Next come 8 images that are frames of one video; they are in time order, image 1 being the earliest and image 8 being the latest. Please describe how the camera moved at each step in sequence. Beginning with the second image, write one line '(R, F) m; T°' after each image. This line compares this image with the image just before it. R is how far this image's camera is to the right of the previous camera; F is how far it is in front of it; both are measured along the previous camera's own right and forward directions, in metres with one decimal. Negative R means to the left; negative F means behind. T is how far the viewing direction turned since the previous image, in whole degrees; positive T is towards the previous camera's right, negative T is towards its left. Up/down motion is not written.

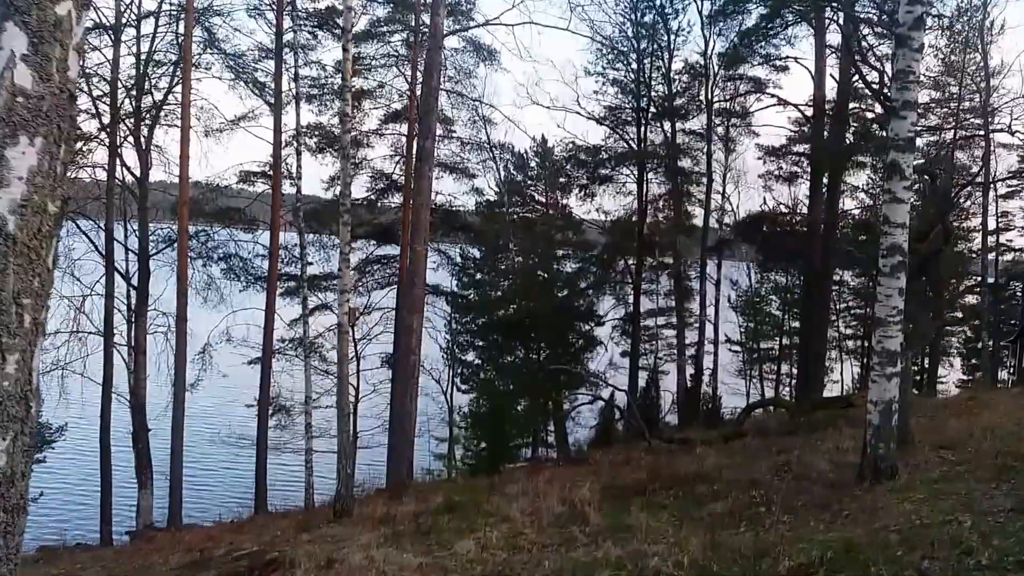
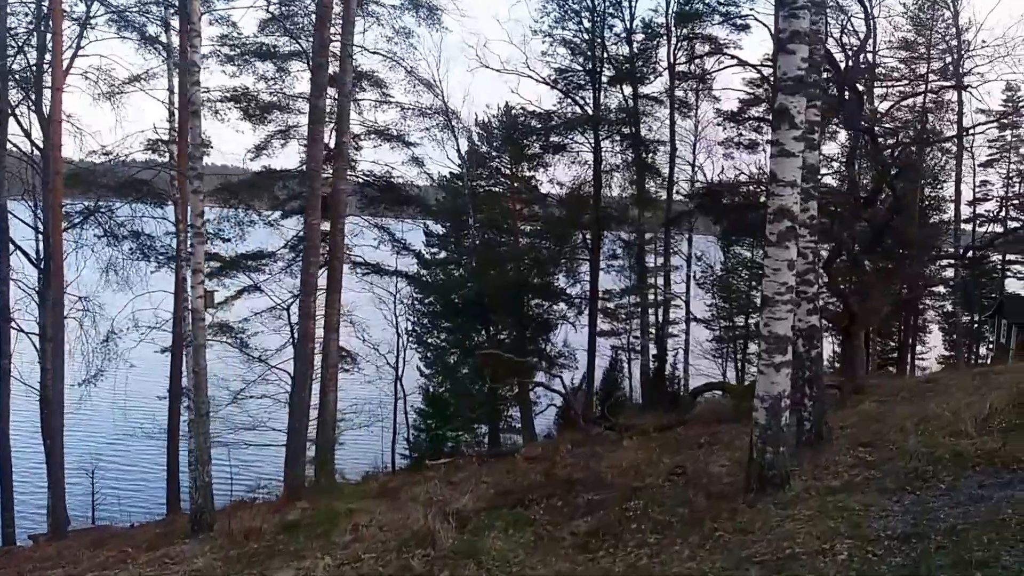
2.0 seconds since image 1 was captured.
(+1.3, +1.3) m; 0°
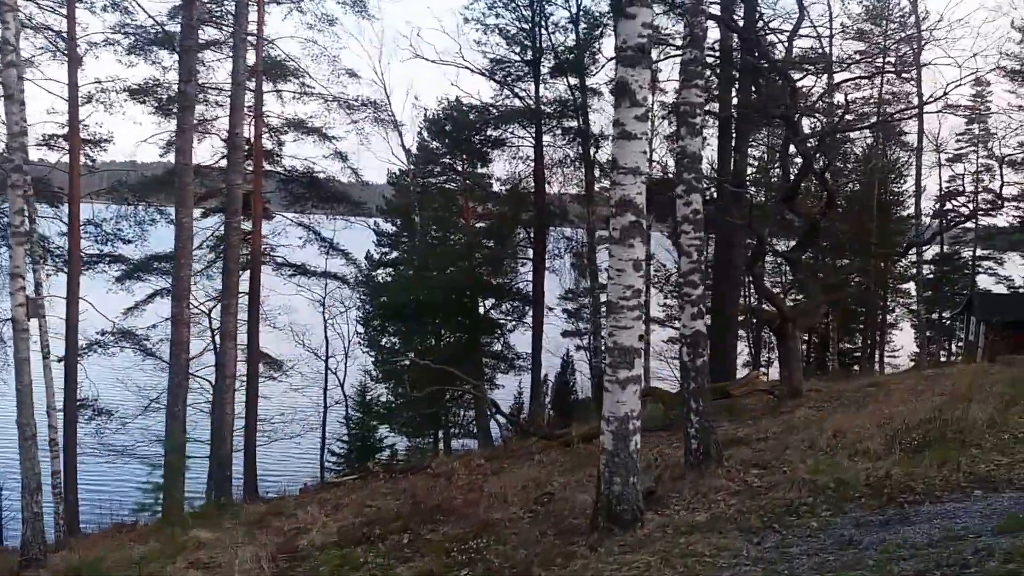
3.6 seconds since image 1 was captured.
(+1.1, +0.9) m; +1°
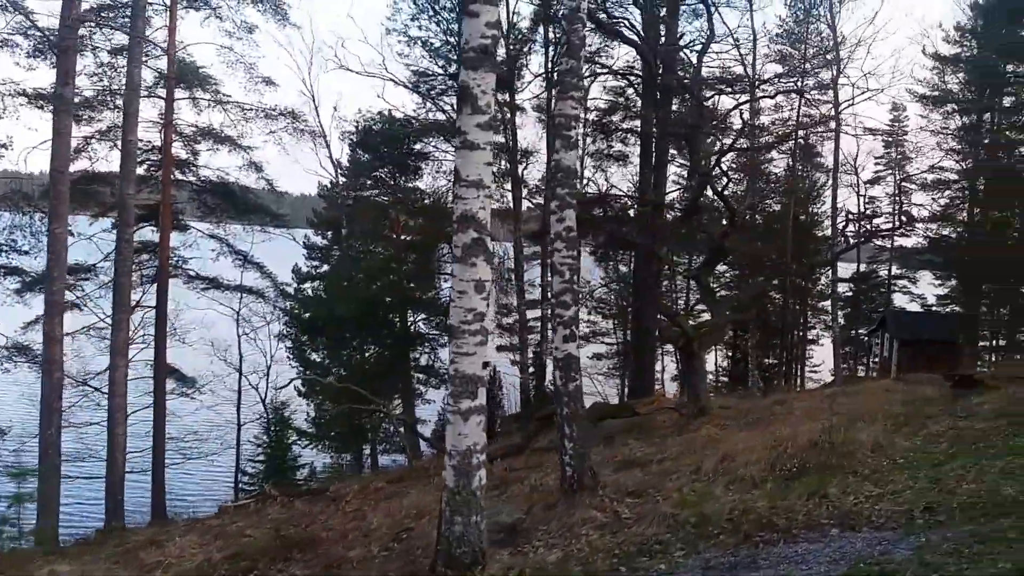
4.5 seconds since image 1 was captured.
(+0.6, +0.4) m; +3°
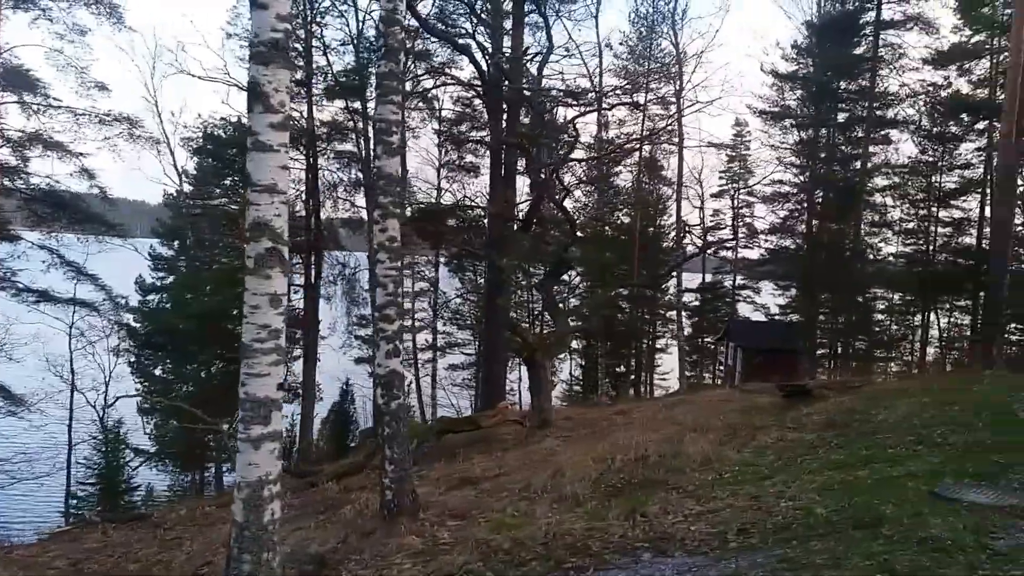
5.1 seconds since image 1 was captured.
(+0.4, +0.3) m; +8°
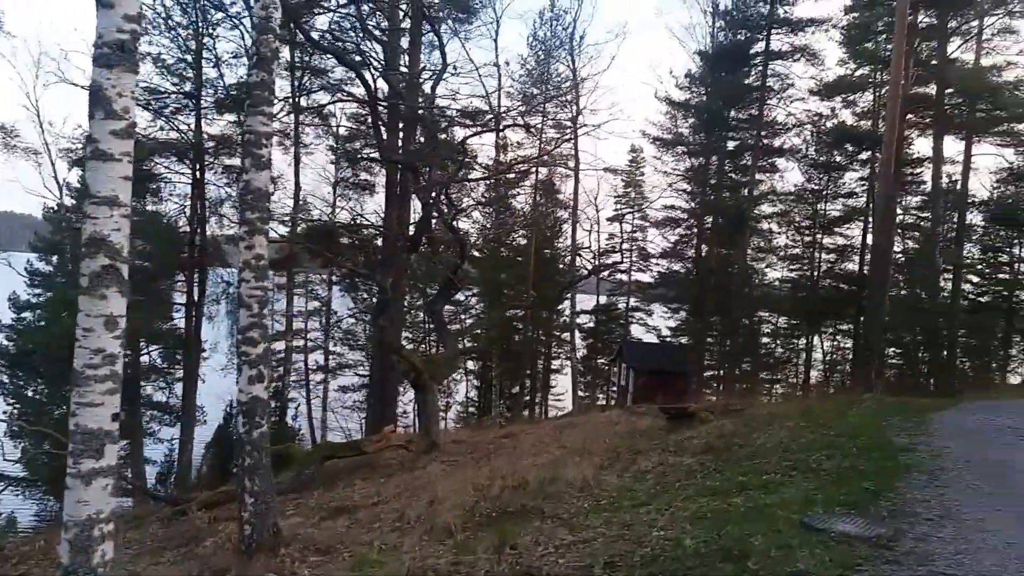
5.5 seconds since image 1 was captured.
(+0.2, +0.2) m; +6°
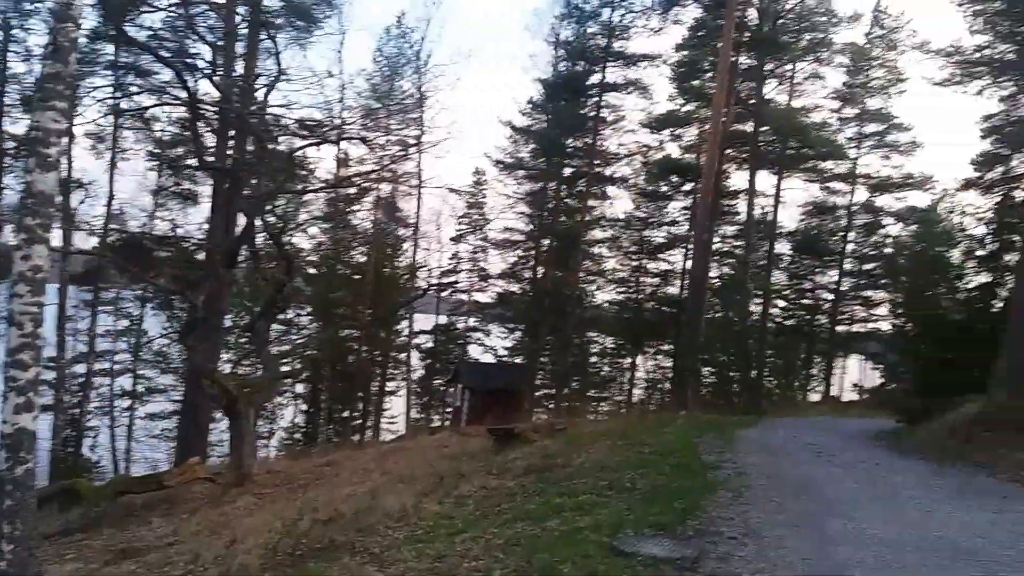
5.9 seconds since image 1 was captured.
(+0.1, +0.2) m; +10°
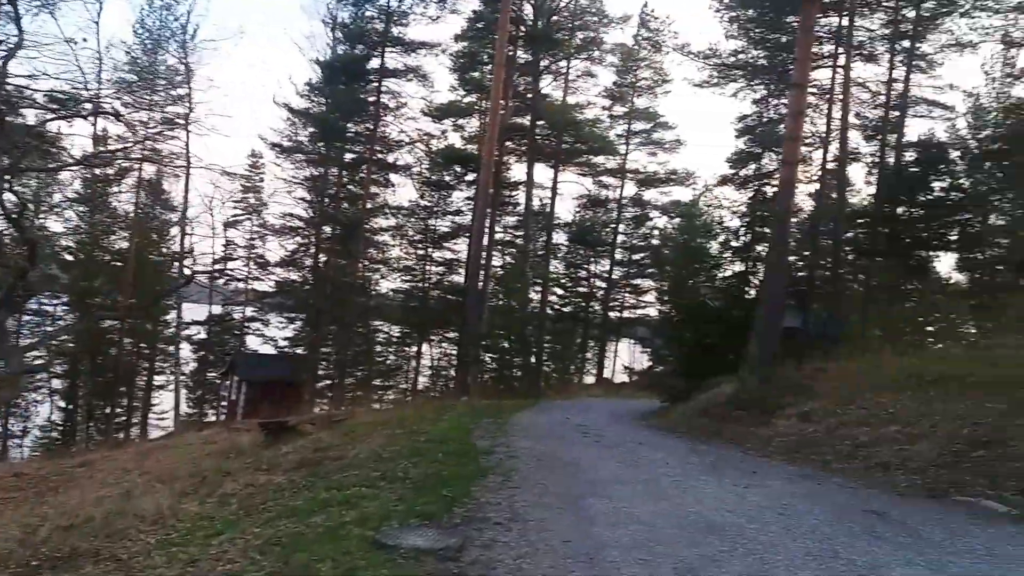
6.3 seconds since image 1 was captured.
(+0.1, +0.1) m; +14°
